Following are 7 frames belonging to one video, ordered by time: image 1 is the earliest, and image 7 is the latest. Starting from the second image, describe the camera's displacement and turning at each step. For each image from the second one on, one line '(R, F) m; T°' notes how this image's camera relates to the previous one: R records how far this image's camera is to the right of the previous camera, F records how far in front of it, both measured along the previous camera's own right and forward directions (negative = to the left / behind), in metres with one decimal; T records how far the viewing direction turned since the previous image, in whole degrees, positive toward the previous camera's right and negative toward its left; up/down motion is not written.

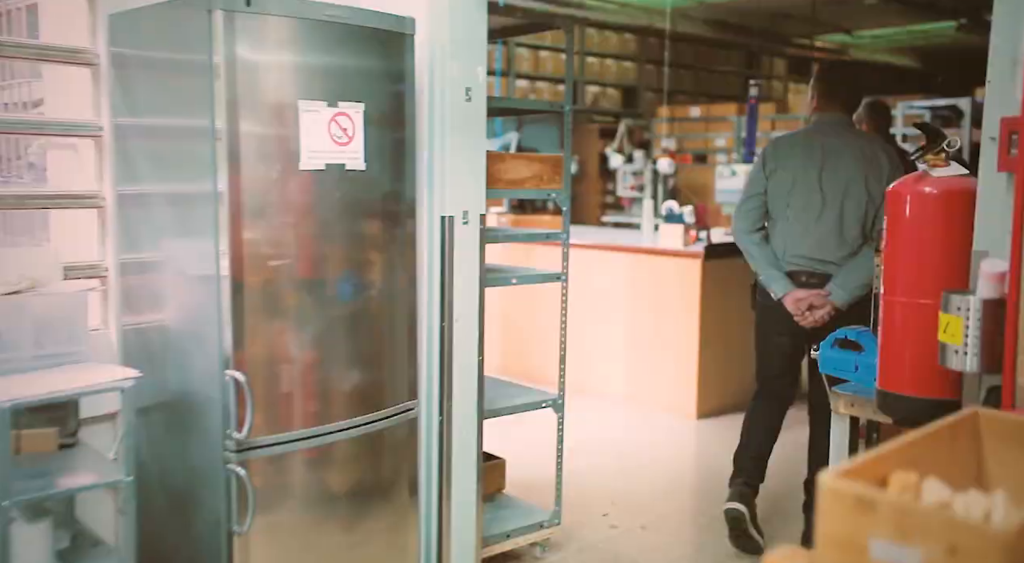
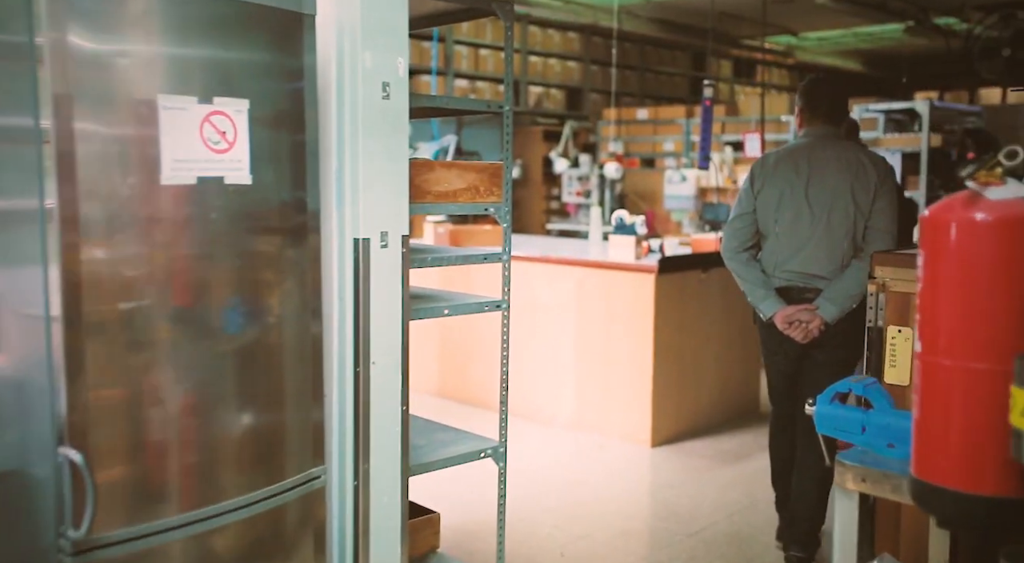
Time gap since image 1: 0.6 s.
(0.0, +0.4) m; +3°
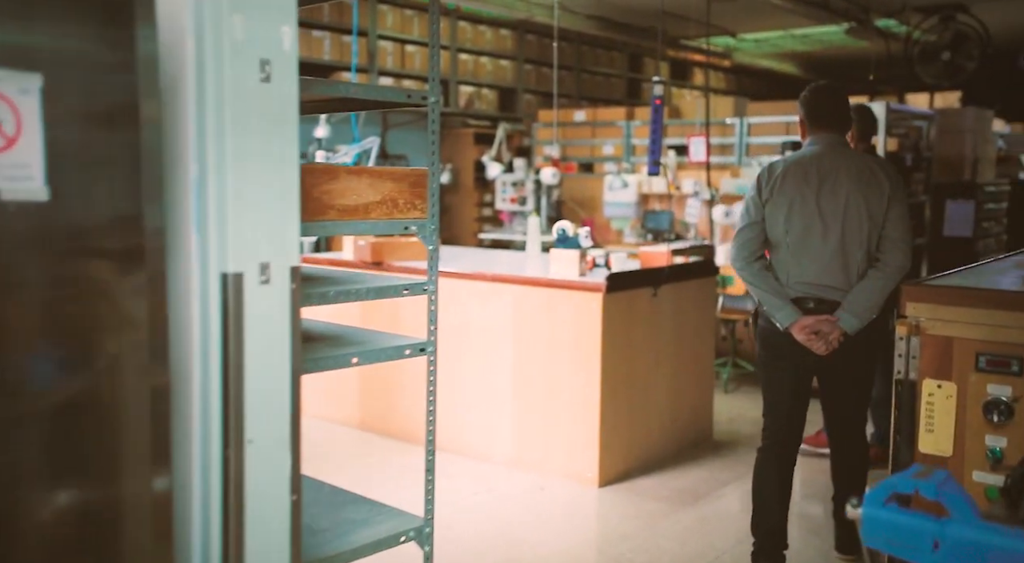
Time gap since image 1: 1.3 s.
(0.0, +0.5) m; +4°
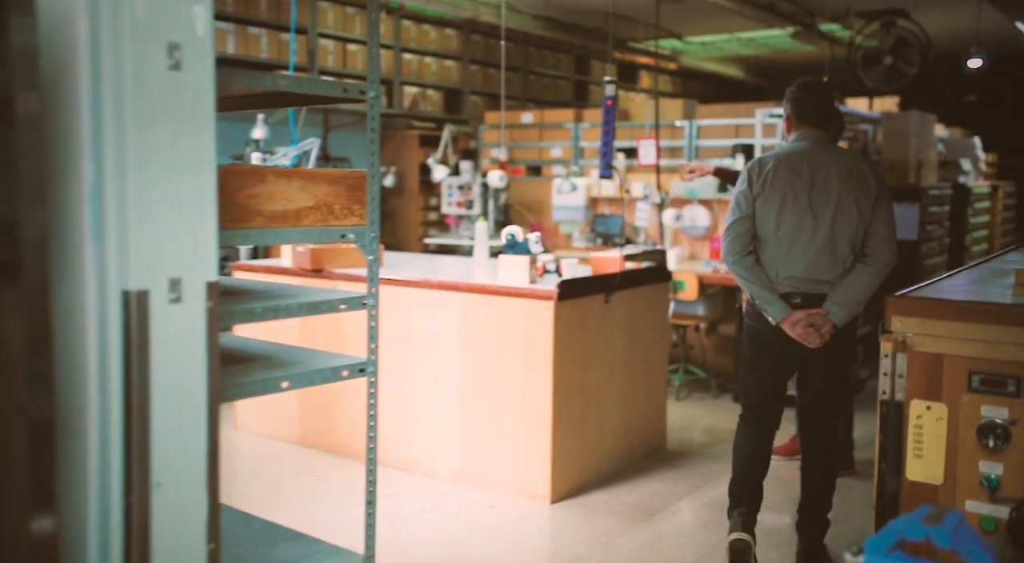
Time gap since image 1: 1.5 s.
(0.0, +0.2) m; +3°
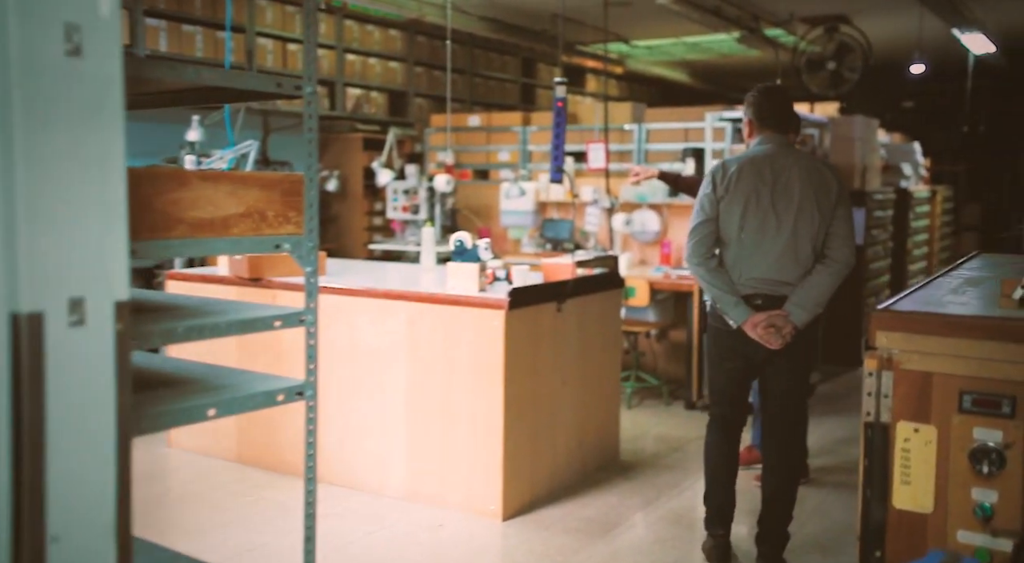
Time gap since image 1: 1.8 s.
(0.0, +0.1) m; +3°
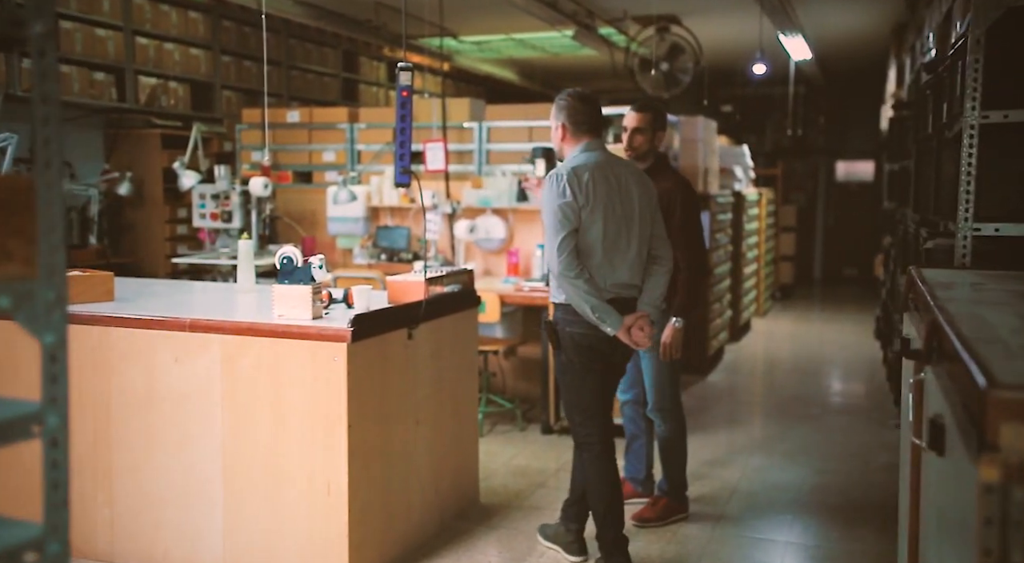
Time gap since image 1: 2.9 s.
(-0.1, +0.6) m; +11°
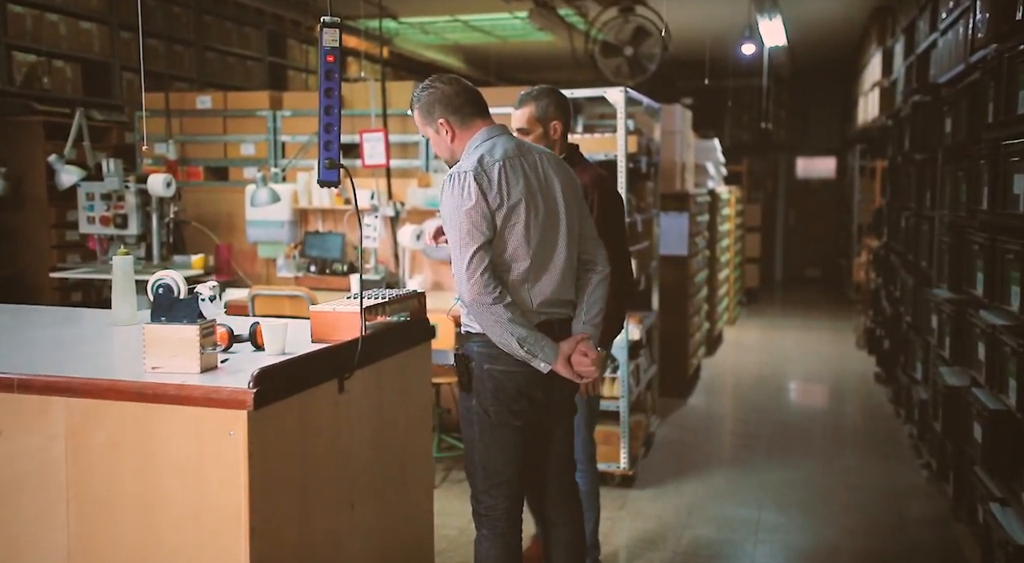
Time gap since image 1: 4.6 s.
(-0.1, +0.8) m; +4°
